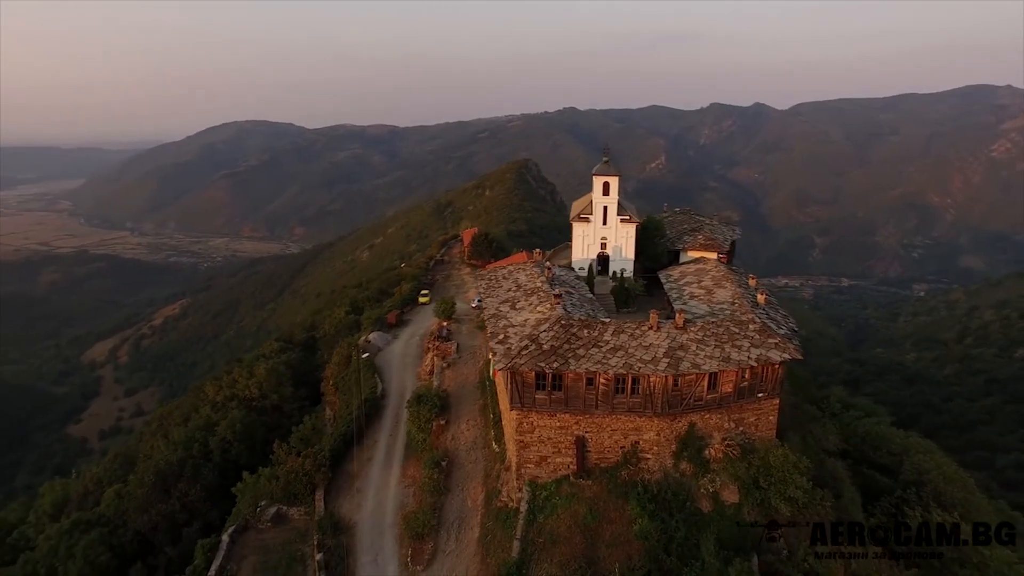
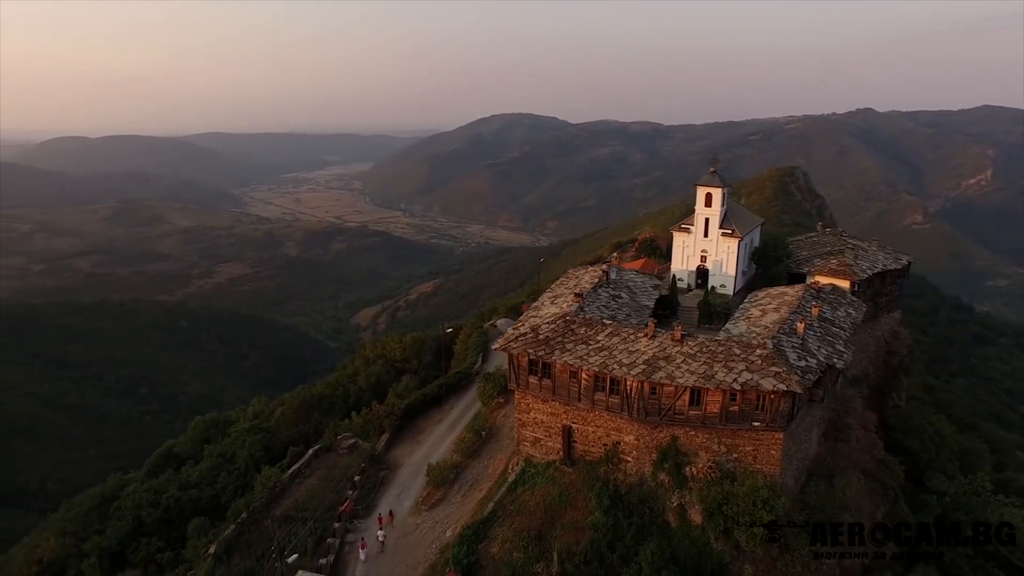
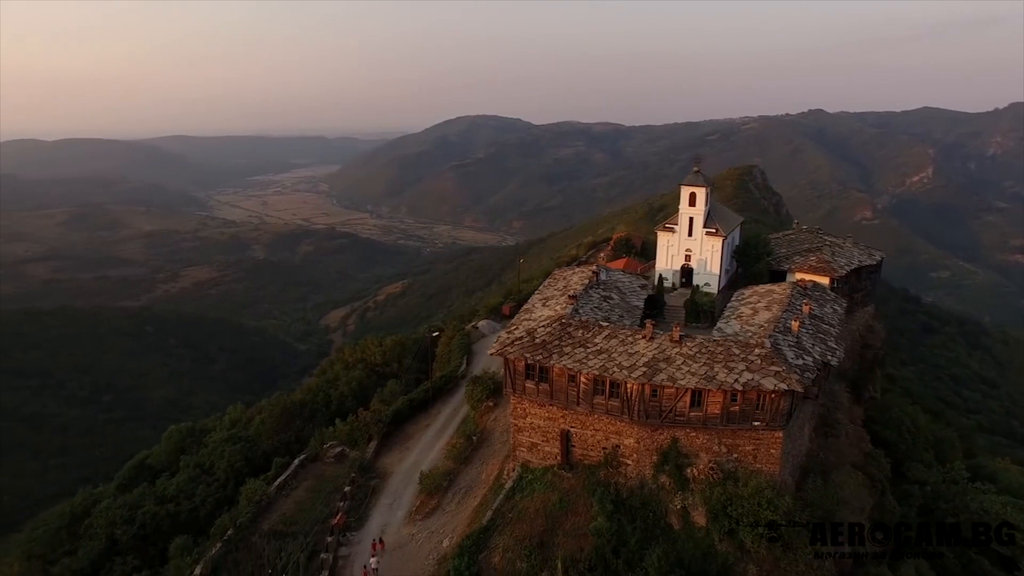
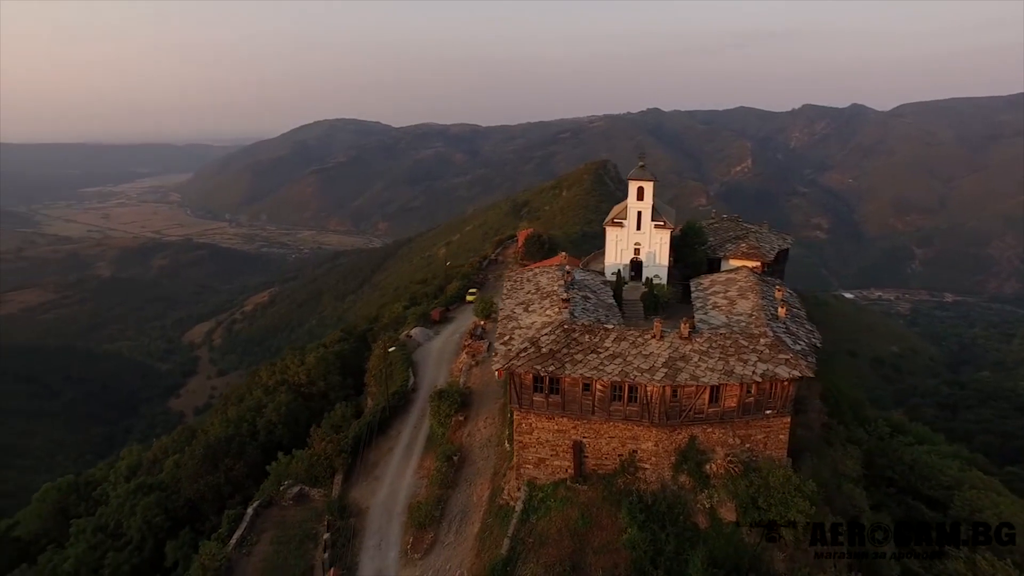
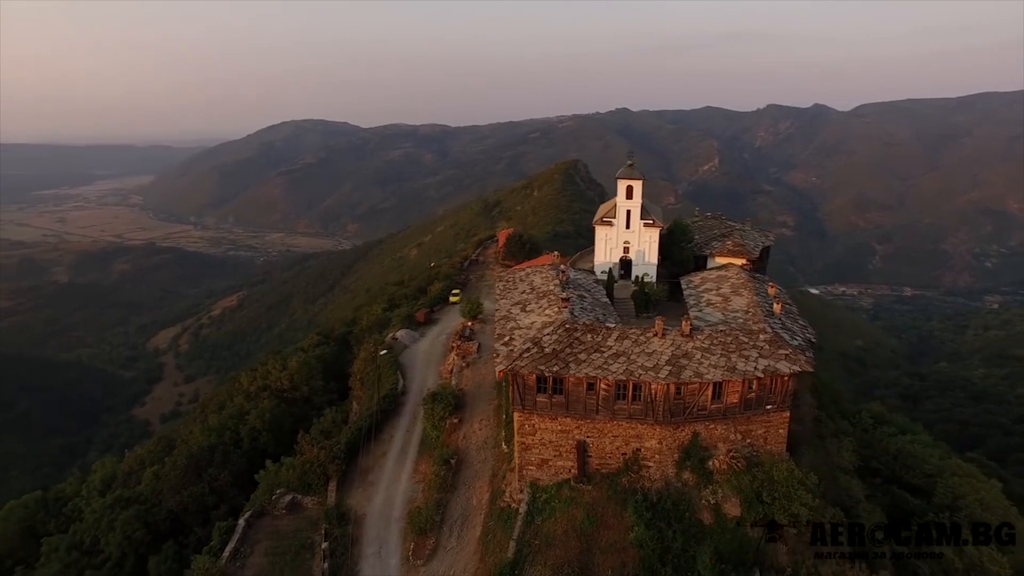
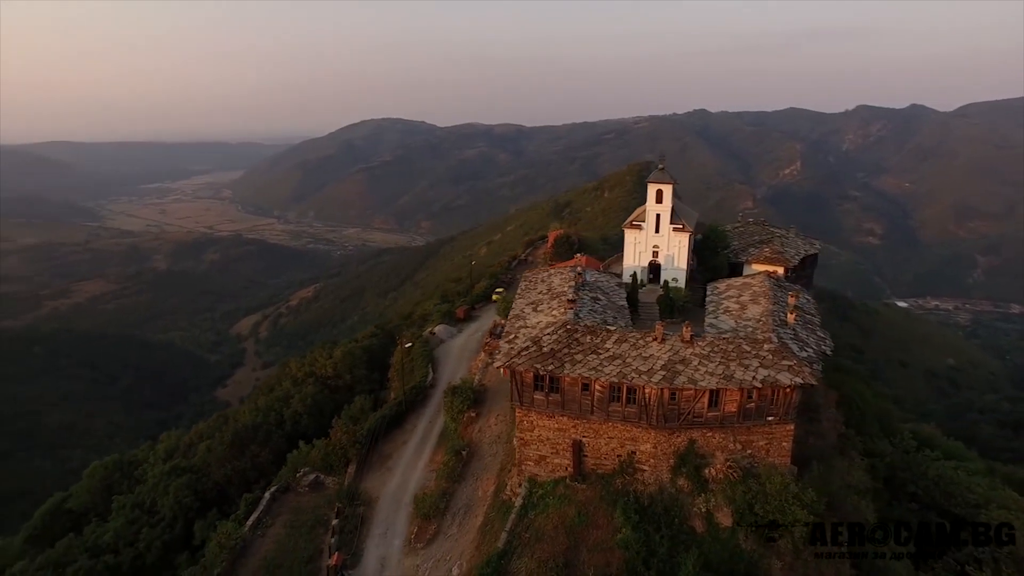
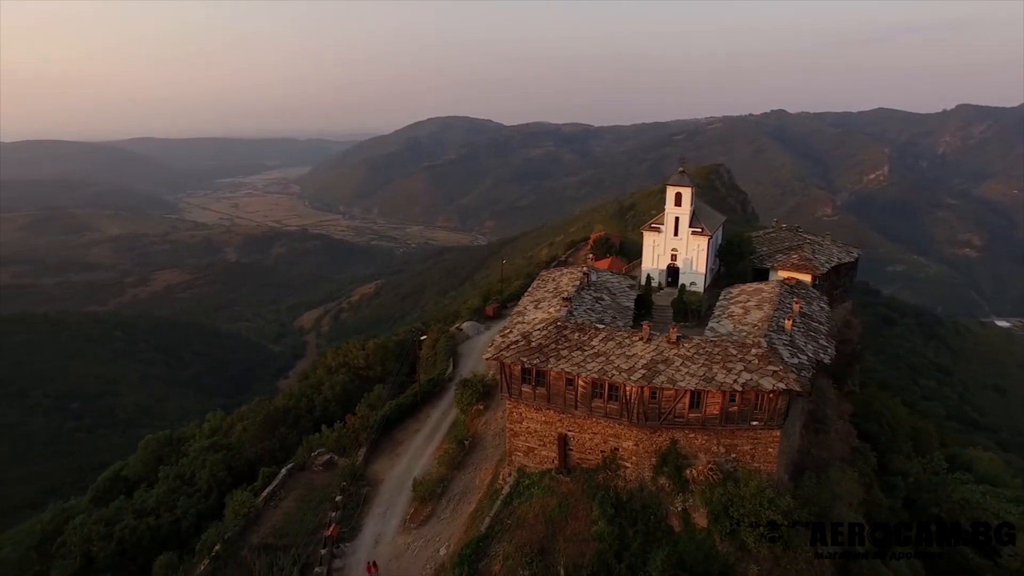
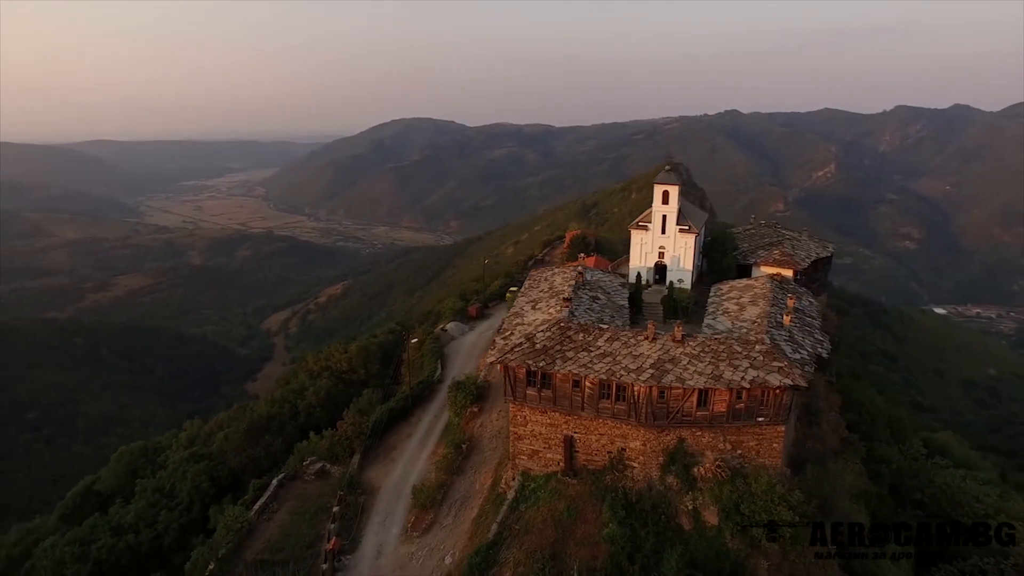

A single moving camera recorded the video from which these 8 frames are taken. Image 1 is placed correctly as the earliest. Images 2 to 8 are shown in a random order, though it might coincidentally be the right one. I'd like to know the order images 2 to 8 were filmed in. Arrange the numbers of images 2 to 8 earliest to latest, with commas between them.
5, 4, 6, 8, 7, 3, 2
